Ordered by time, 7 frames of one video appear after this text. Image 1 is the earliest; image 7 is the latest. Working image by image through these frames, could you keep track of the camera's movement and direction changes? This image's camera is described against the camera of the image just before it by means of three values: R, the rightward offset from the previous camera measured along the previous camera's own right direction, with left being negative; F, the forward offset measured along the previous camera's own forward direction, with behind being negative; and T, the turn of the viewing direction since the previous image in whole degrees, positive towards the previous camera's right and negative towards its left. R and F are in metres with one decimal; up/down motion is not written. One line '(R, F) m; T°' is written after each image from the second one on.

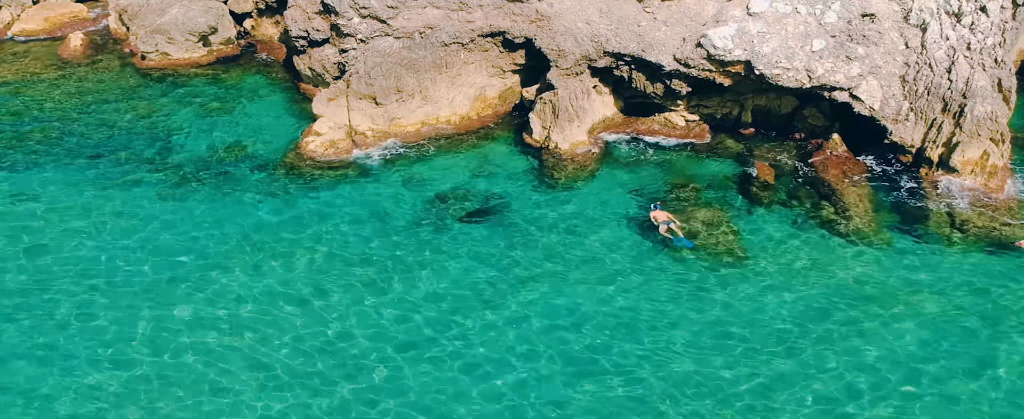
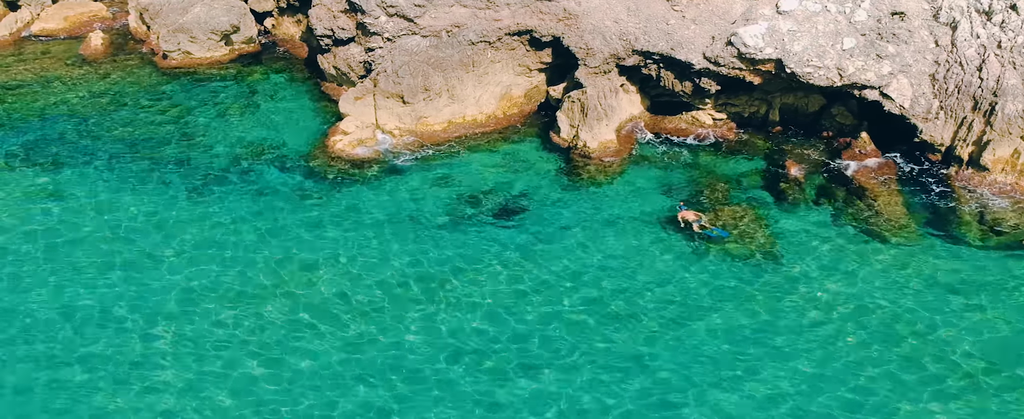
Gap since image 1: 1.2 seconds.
(-0.9, +0.1) m; 0°
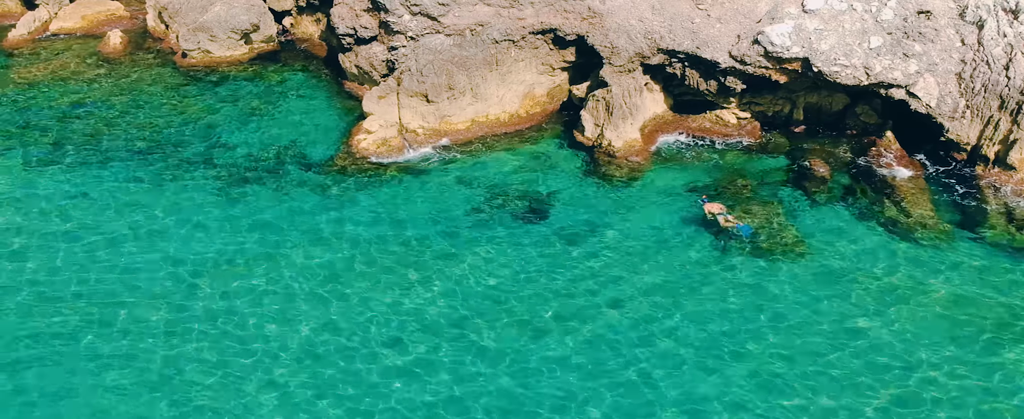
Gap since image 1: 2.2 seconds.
(-0.7, 0.0) m; 0°
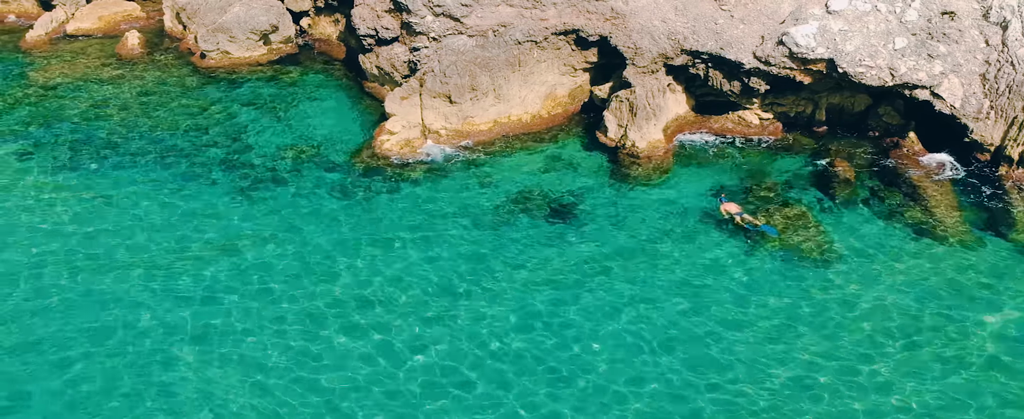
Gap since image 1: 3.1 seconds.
(-0.7, 0.0) m; 0°
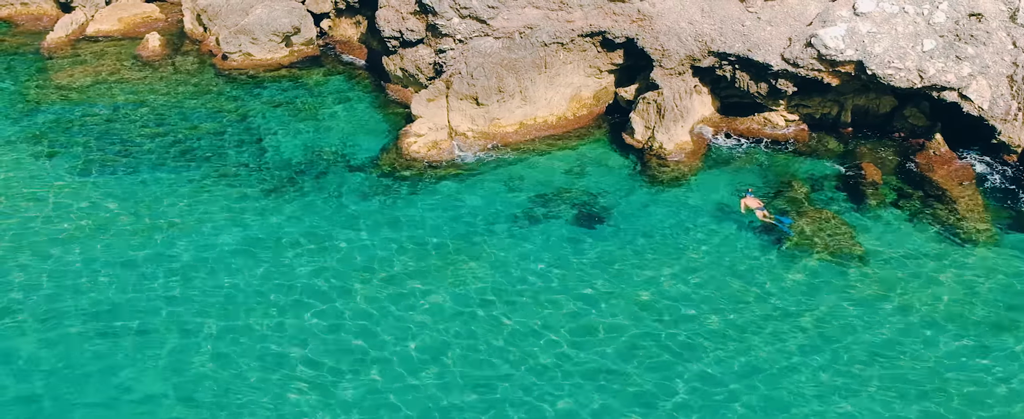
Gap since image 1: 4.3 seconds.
(-0.9, 0.0) m; 0°
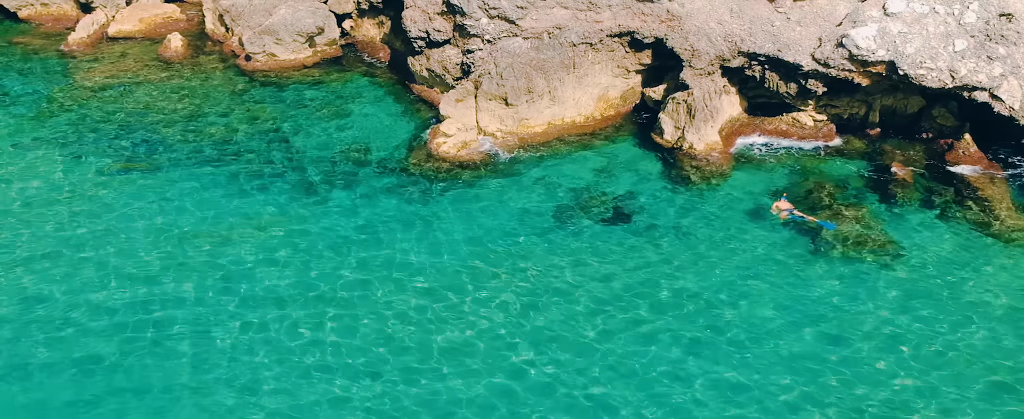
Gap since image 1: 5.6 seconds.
(-0.9, 0.0) m; 0°
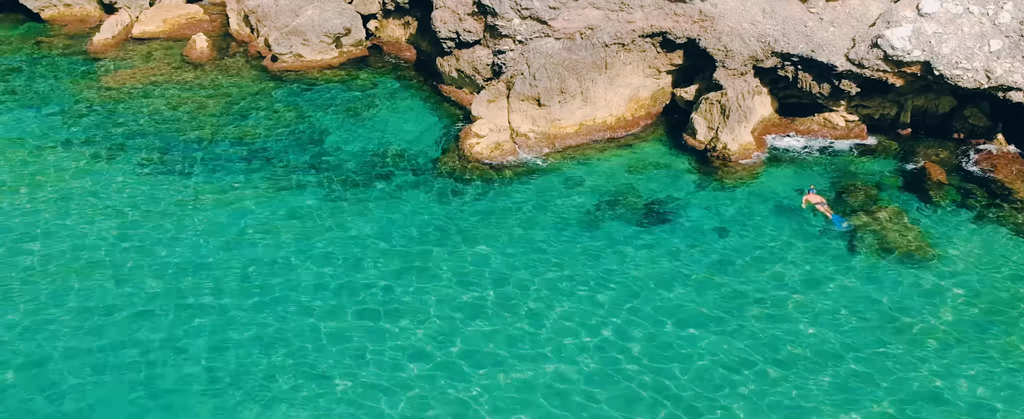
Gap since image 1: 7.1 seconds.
(-1.0, 0.0) m; 0°
